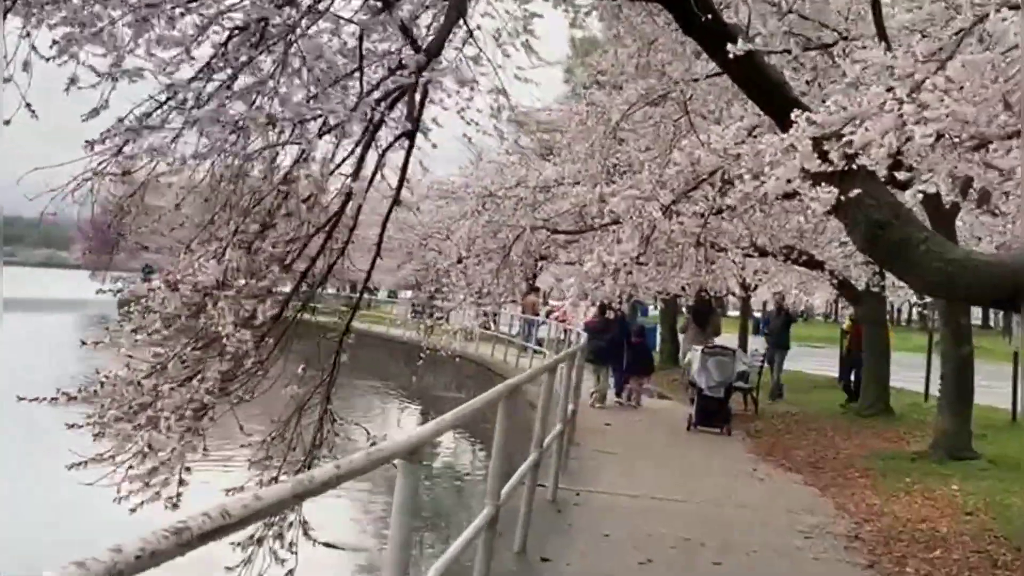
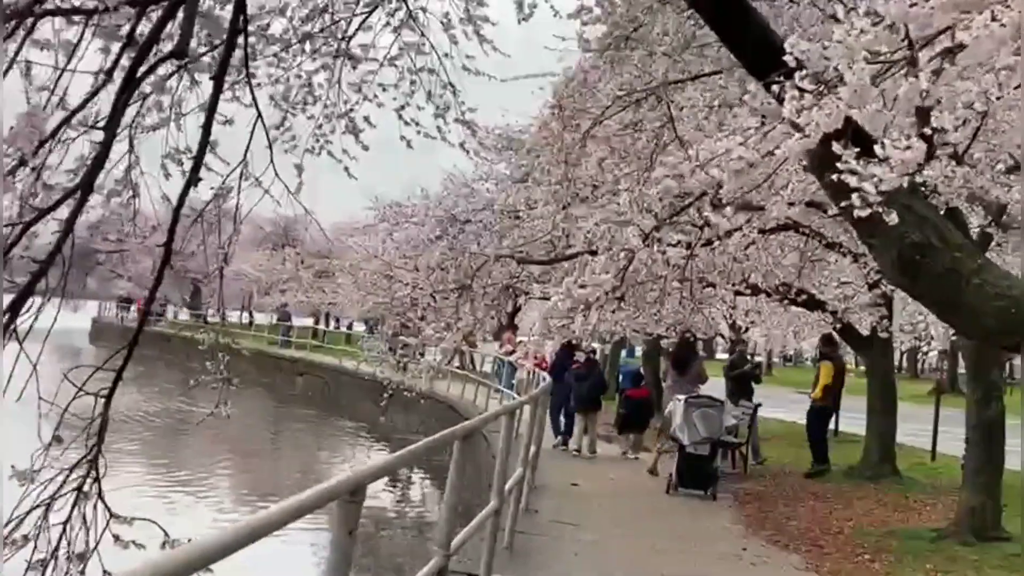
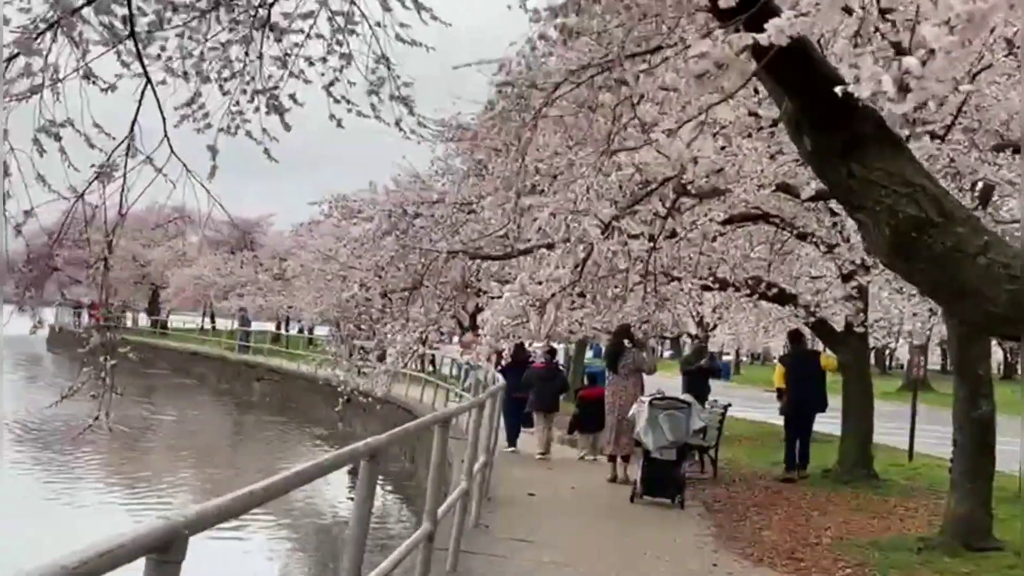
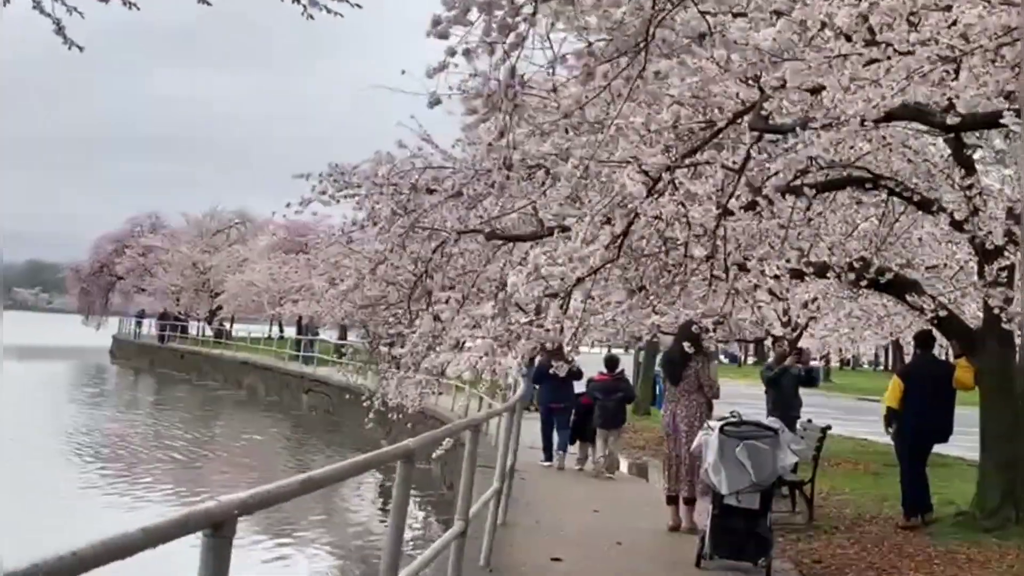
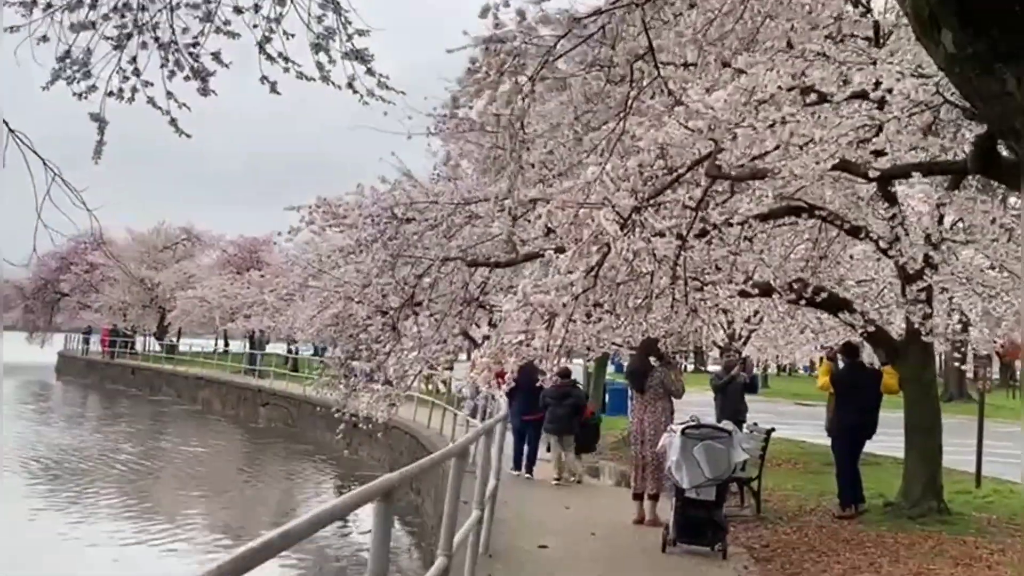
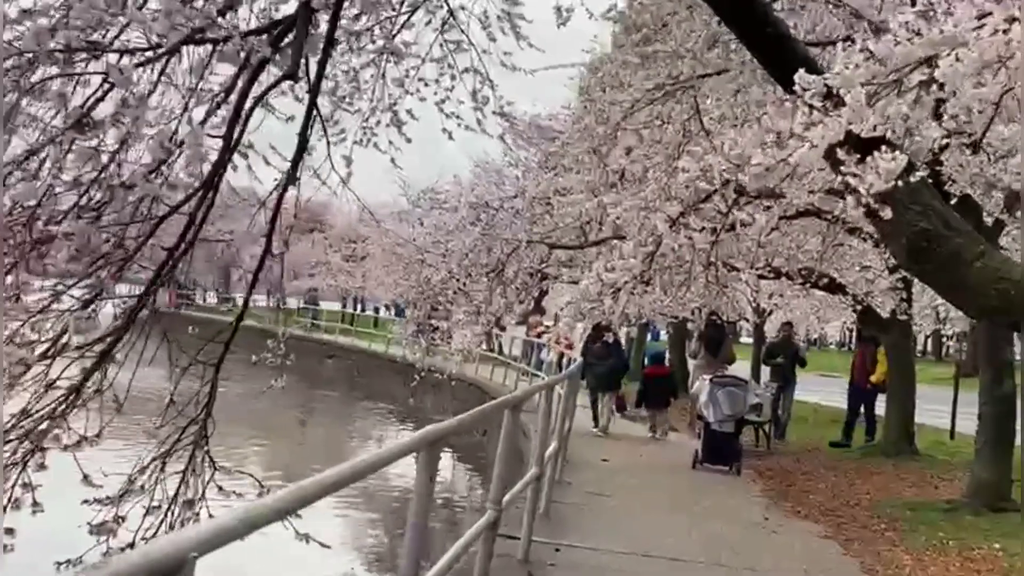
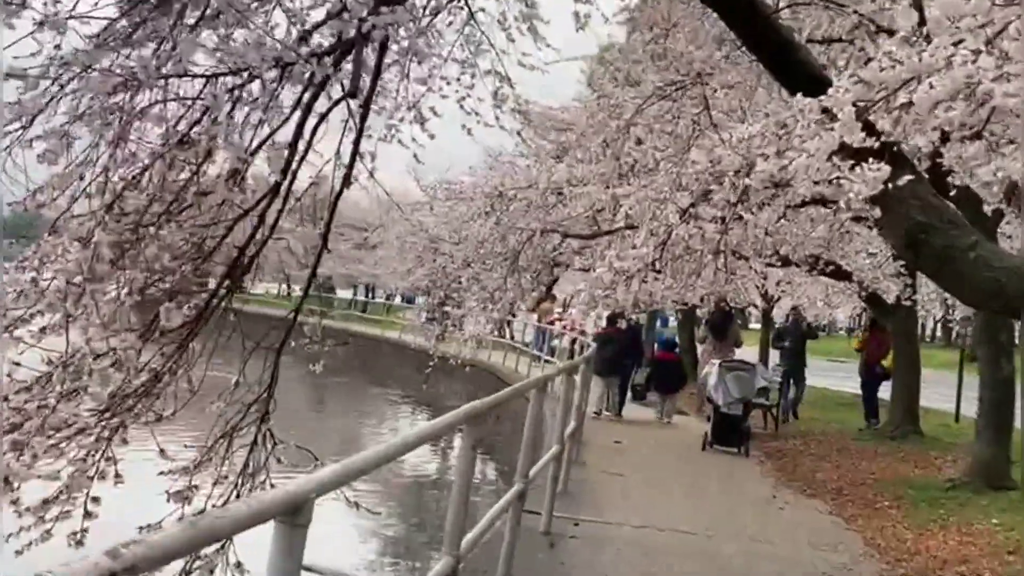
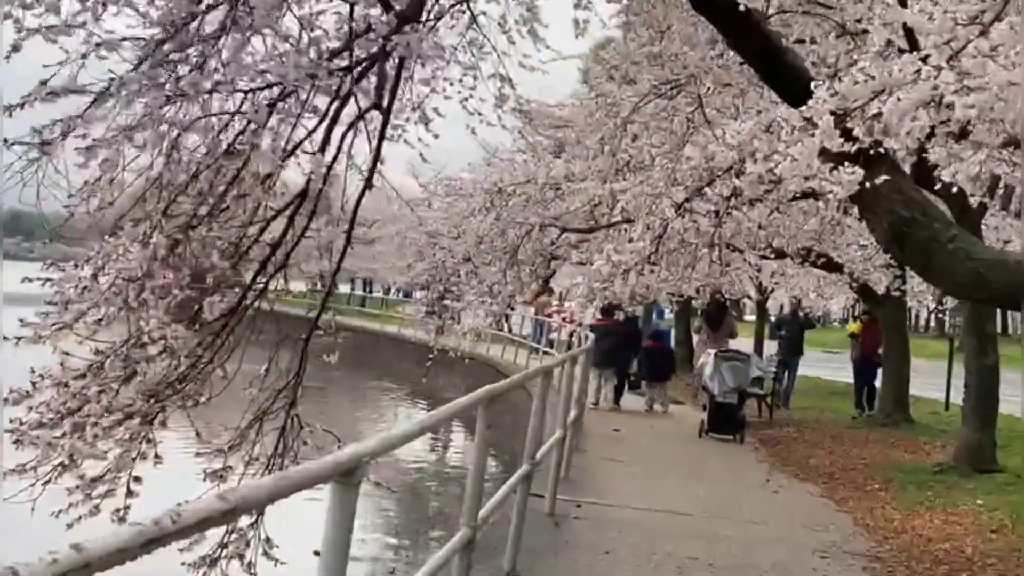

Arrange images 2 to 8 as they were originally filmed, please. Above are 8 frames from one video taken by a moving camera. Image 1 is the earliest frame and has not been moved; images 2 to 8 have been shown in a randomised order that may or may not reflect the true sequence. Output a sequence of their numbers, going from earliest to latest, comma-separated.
8, 7, 6, 2, 3, 5, 4
